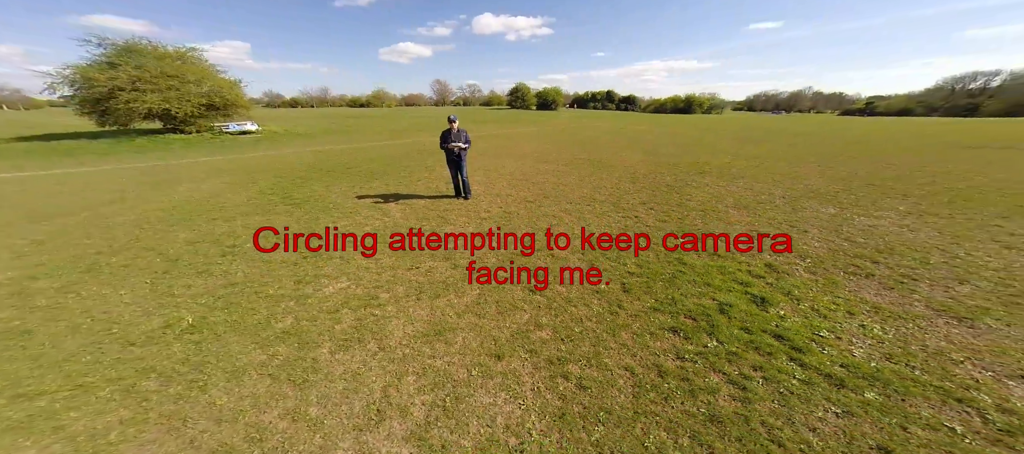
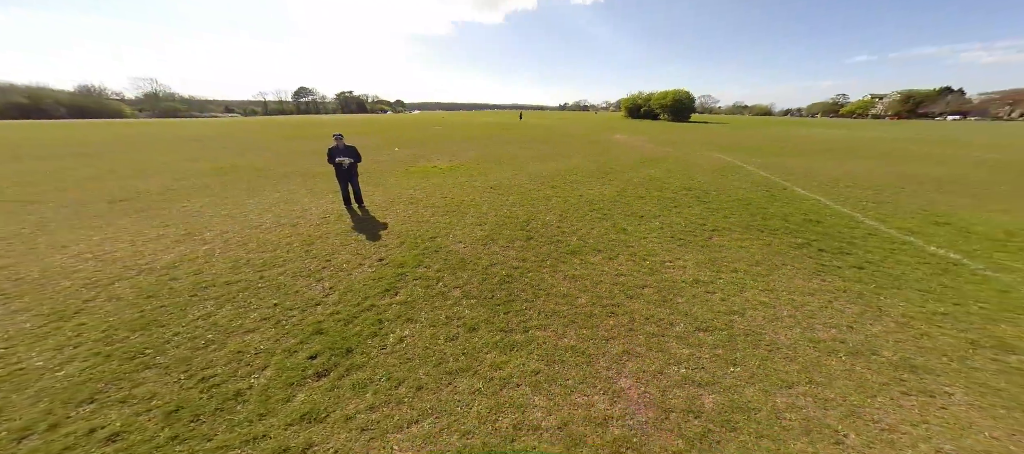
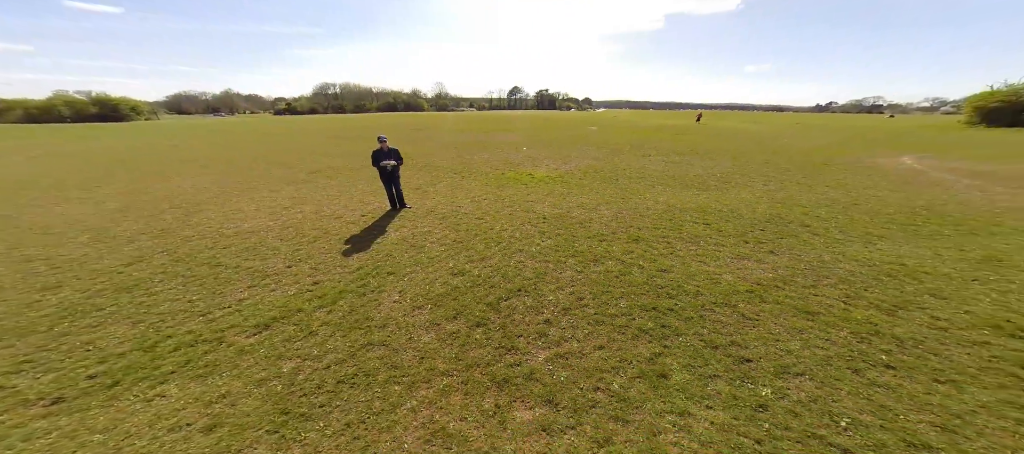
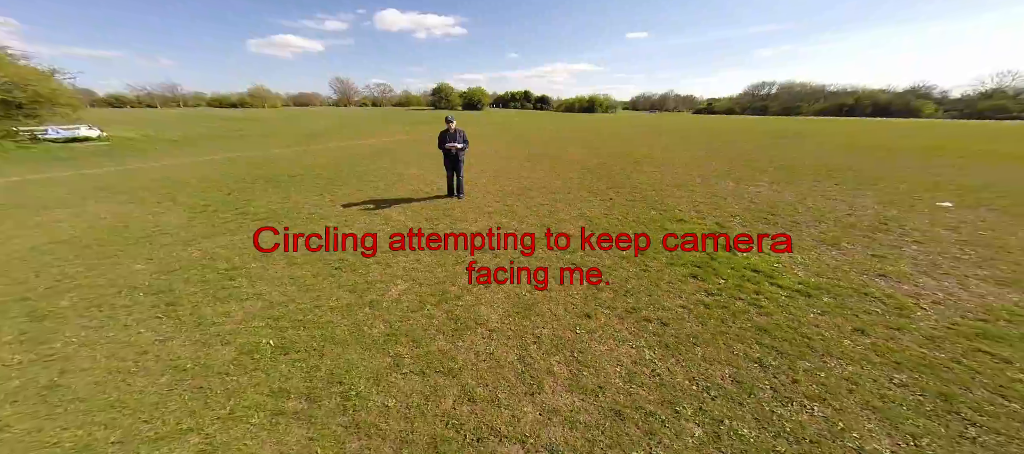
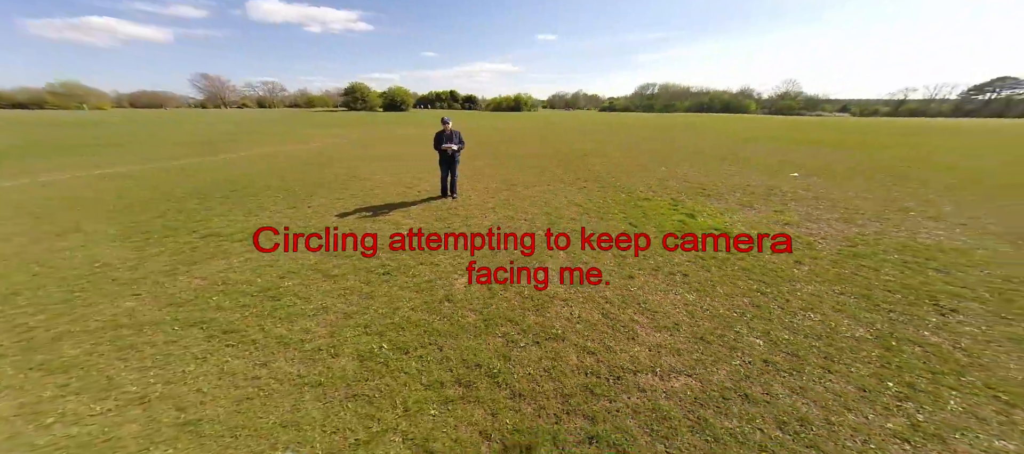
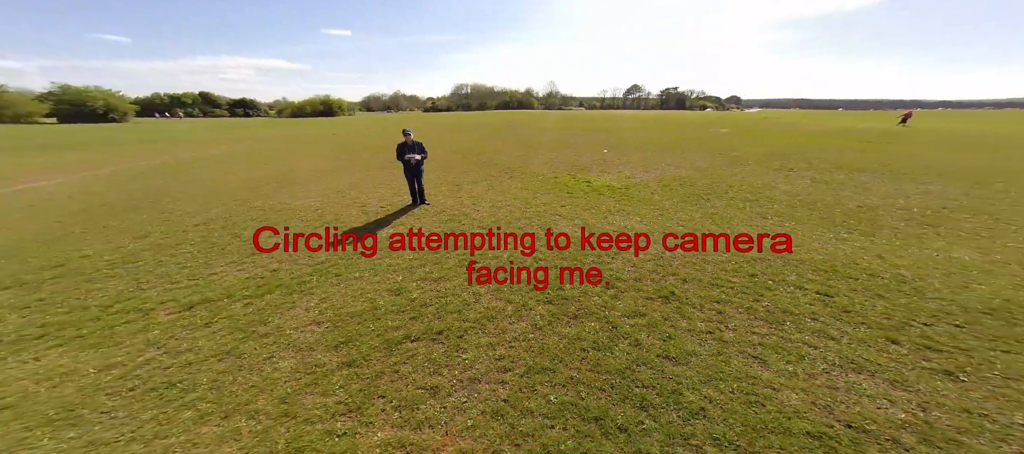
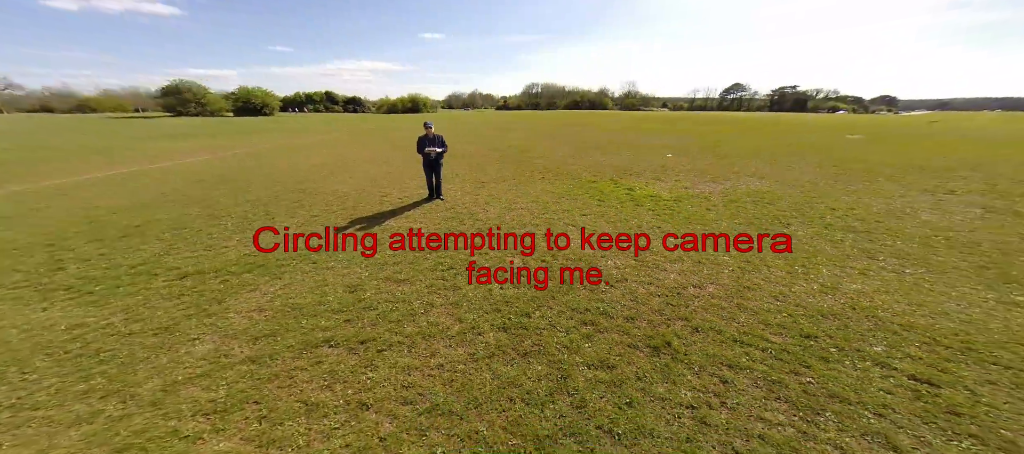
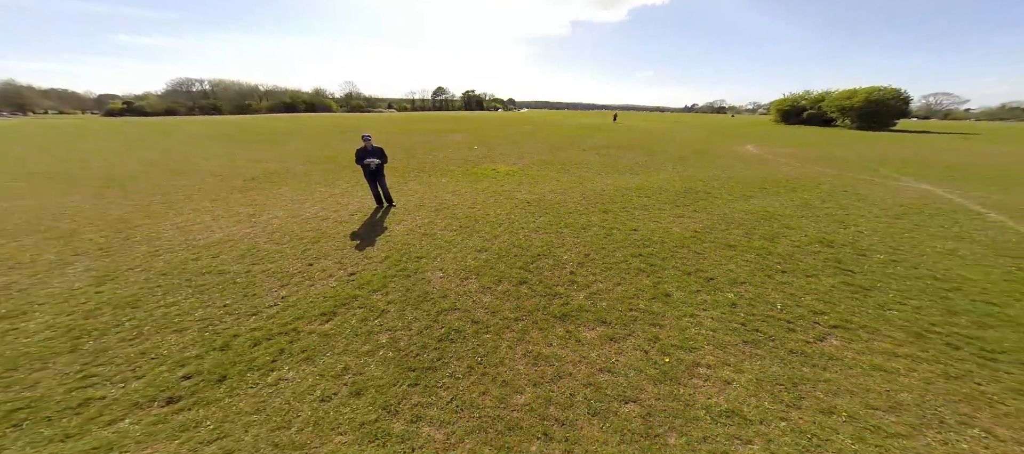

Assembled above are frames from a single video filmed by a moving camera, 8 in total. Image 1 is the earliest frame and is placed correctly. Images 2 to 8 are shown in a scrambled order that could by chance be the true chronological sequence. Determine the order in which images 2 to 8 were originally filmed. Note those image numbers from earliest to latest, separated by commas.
4, 5, 7, 6, 3, 8, 2
